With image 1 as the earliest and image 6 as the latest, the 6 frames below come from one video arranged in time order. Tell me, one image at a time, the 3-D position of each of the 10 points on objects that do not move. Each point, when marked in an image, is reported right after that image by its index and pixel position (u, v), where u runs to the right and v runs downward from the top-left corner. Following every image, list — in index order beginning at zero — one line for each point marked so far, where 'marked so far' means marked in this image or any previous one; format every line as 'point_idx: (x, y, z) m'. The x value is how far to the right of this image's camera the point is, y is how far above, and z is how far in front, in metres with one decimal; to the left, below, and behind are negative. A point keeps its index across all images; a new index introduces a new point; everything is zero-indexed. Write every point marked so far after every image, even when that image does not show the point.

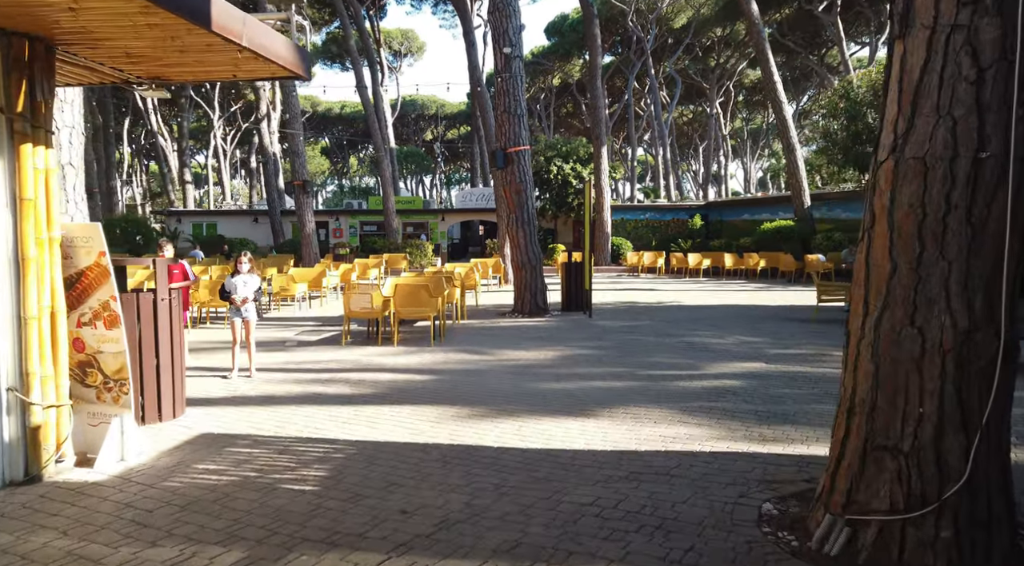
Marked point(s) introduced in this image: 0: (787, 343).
0: (+3.3, -0.7, +10.6) m
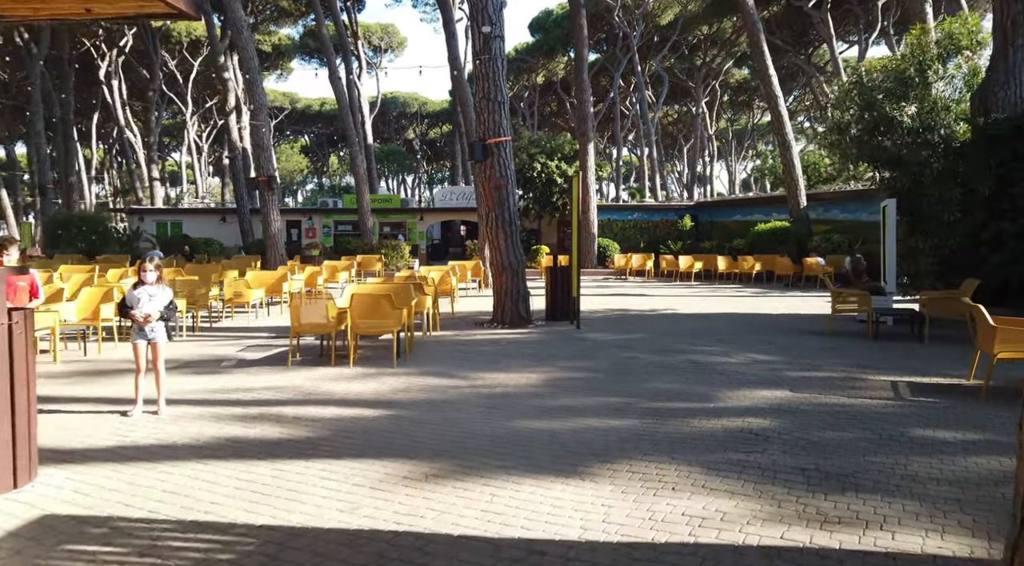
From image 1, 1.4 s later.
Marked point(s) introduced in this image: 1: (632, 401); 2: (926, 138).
0: (+3.1, -0.8, +9.2) m
1: (+0.9, -0.9, +6.9) m
2: (+6.2, +2.2, +13.3) m
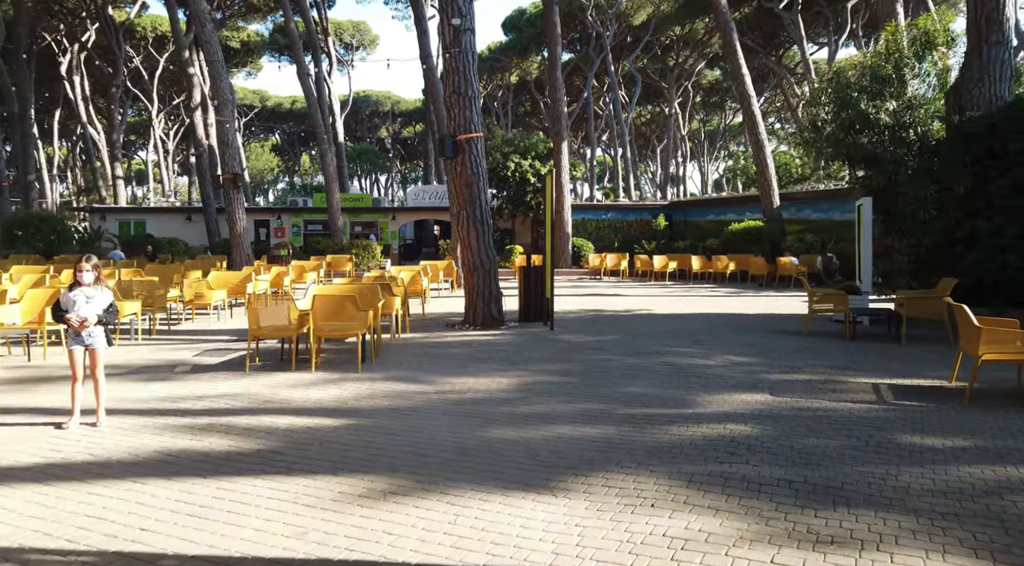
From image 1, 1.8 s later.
0: (+2.8, -0.8, +8.9) m
1: (+0.7, -0.9, +6.6) m
2: (+5.8, +2.2, +13.2) m
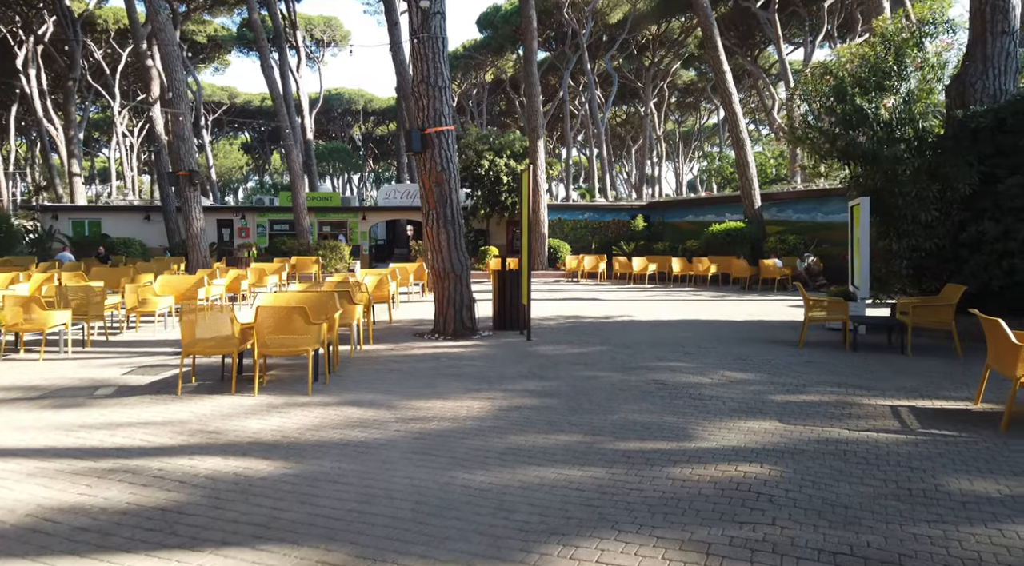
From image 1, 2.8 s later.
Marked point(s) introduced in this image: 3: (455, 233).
0: (+2.5, -0.9, +8.0) m
1: (+0.5, -1.0, +5.6) m
2: (+5.4, +2.1, +12.3) m
3: (-0.8, +0.7, +12.3) m
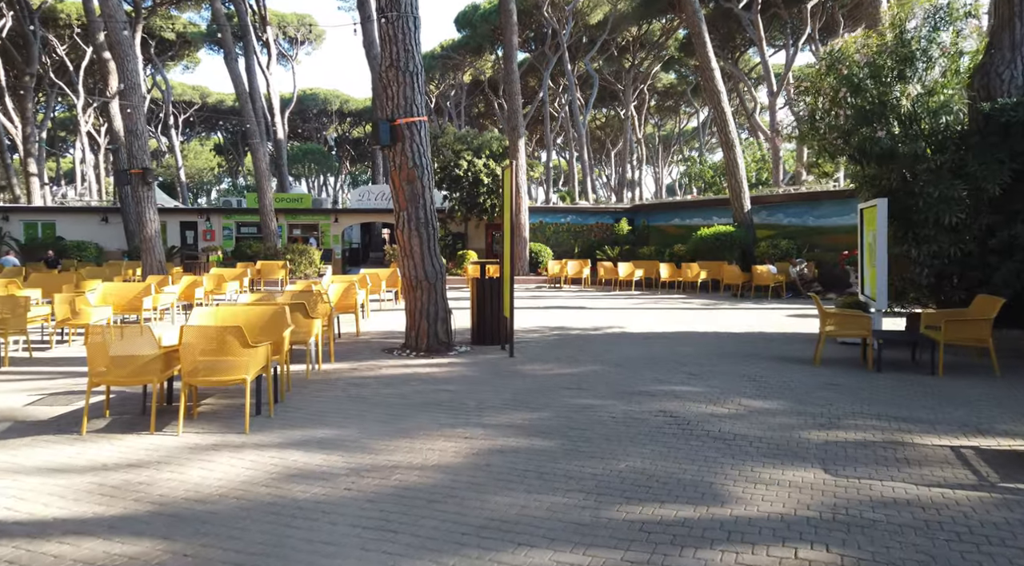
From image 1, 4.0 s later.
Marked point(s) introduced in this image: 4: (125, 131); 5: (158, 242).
0: (+2.4, -1.0, +6.8) m
1: (+0.4, -1.1, +4.4) m
2: (+5.2, +2.0, +11.2) m
3: (-1.1, +0.6, +11.0) m
4: (-8.2, +3.2, +18.7) m
5: (-7.7, +0.9, +19.1) m
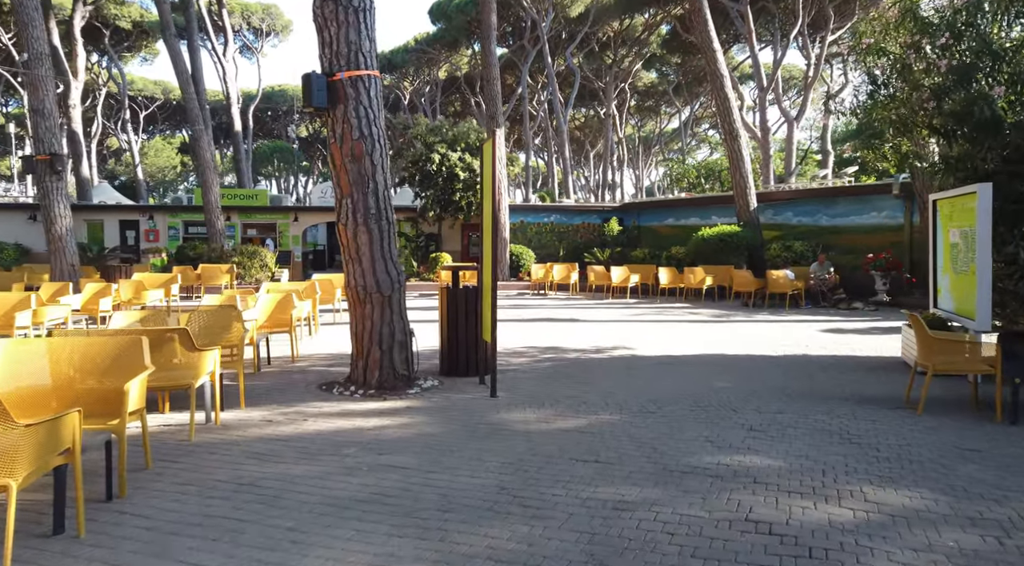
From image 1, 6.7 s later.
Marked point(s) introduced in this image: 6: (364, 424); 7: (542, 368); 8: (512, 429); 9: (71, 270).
0: (+2.3, -1.1, +4.0) m
1: (+0.4, -1.2, +1.5) m
2: (+5.0, +1.9, +8.5) m
3: (-1.2, +0.5, +8.1) m
4: (-8.6, +3.1, +15.7) m
5: (-8.0, +0.7, +16.1) m
6: (-1.1, -1.0, +6.3) m
7: (+0.4, -0.9, +9.3) m
8: (0.0, -1.0, +6.2) m
9: (-8.0, +0.2, +16.0) m
